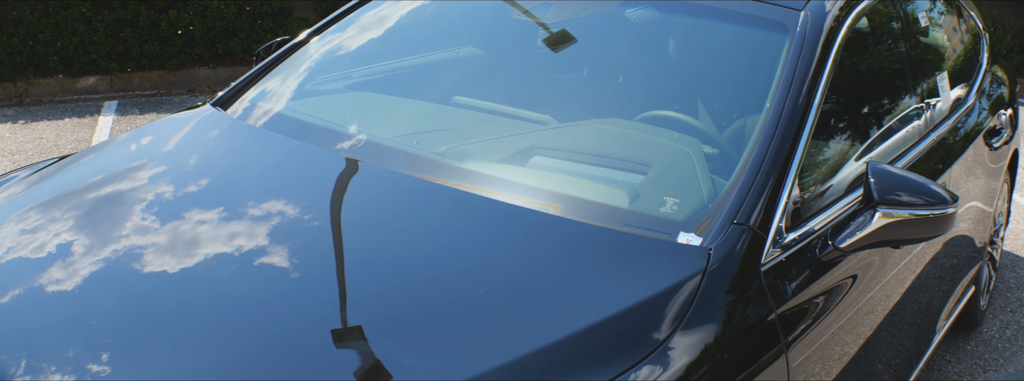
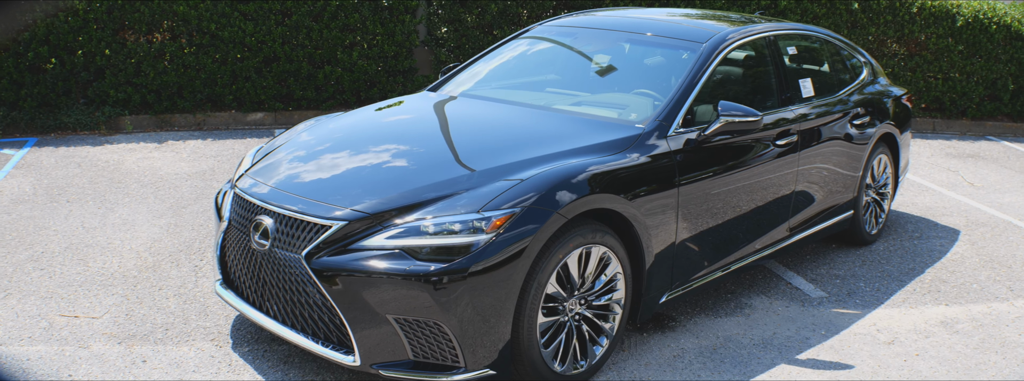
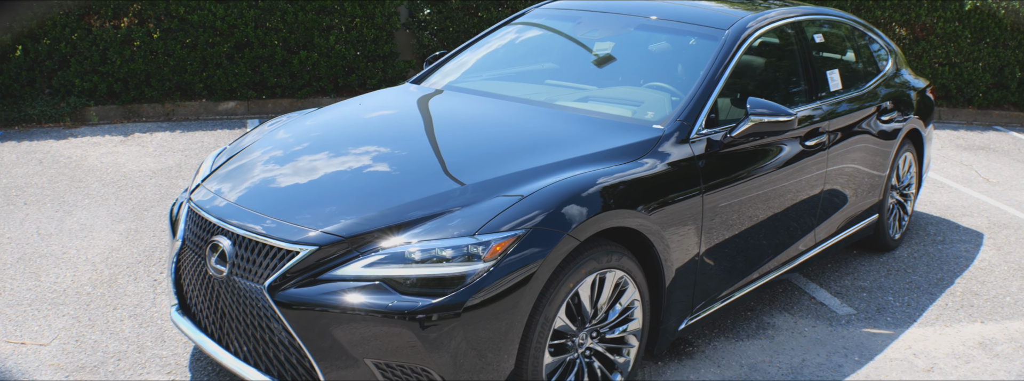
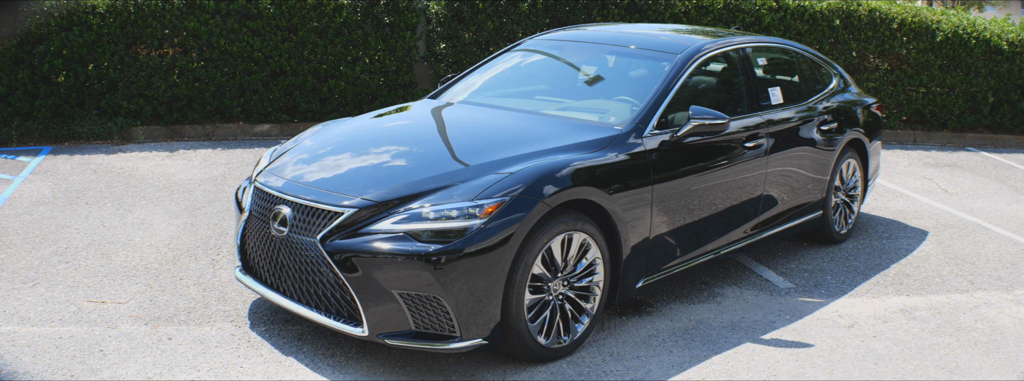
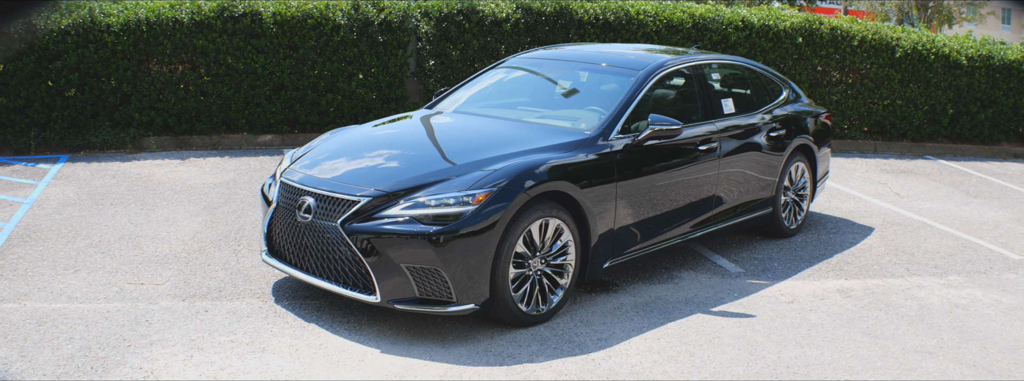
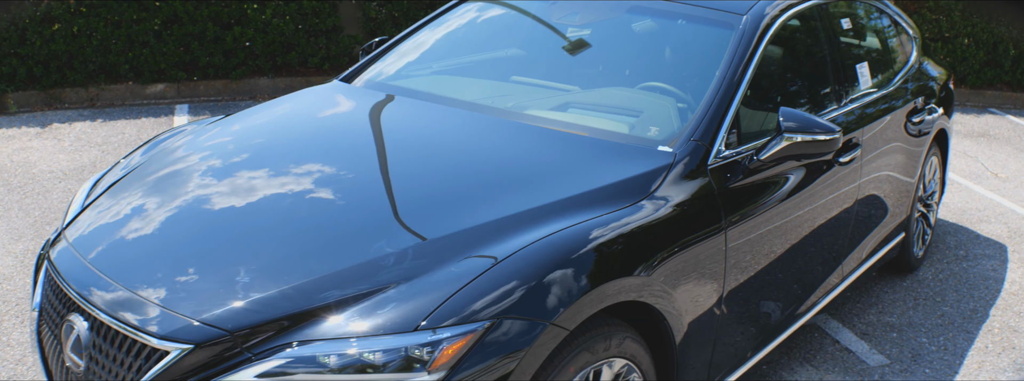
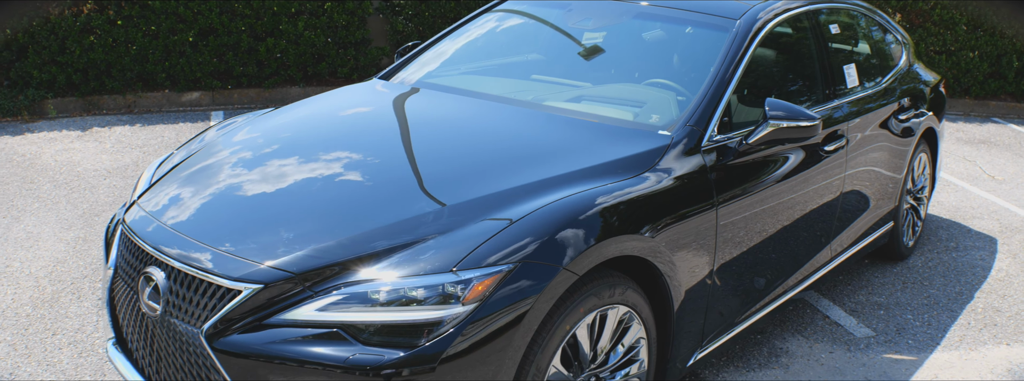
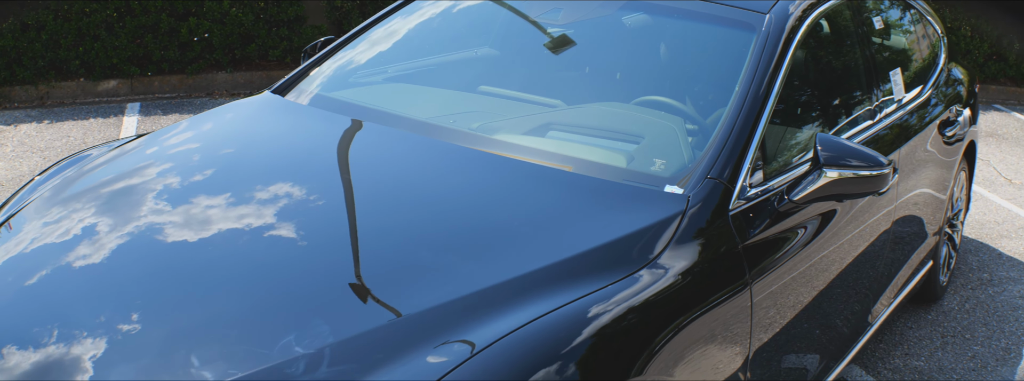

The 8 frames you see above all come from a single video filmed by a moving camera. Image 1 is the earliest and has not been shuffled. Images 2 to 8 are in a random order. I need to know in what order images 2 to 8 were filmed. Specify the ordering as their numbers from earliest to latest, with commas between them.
8, 6, 7, 3, 2, 4, 5
